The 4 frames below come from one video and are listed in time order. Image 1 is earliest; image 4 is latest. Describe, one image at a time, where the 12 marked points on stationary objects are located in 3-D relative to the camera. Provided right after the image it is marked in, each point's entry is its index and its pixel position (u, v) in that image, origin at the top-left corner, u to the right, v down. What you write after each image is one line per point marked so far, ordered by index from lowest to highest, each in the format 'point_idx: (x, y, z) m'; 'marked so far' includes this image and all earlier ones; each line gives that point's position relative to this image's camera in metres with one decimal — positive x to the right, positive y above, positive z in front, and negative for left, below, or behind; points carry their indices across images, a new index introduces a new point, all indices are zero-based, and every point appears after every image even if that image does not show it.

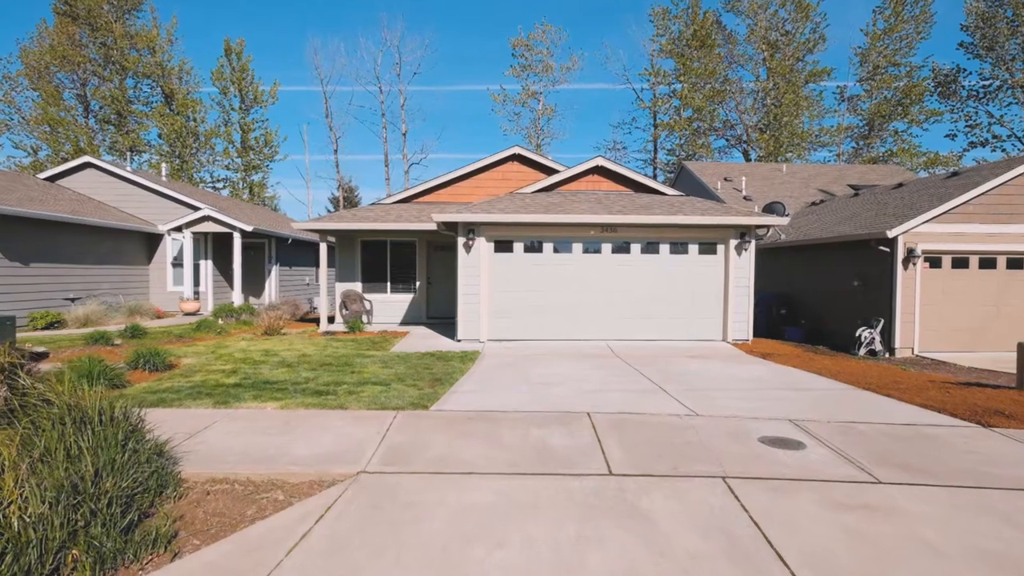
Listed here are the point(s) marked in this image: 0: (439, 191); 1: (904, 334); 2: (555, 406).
0: (-2.7, +3.7, +16.5) m
1: (+9.9, -1.2, +11.1) m
2: (+0.5, -1.4, +5.3) m
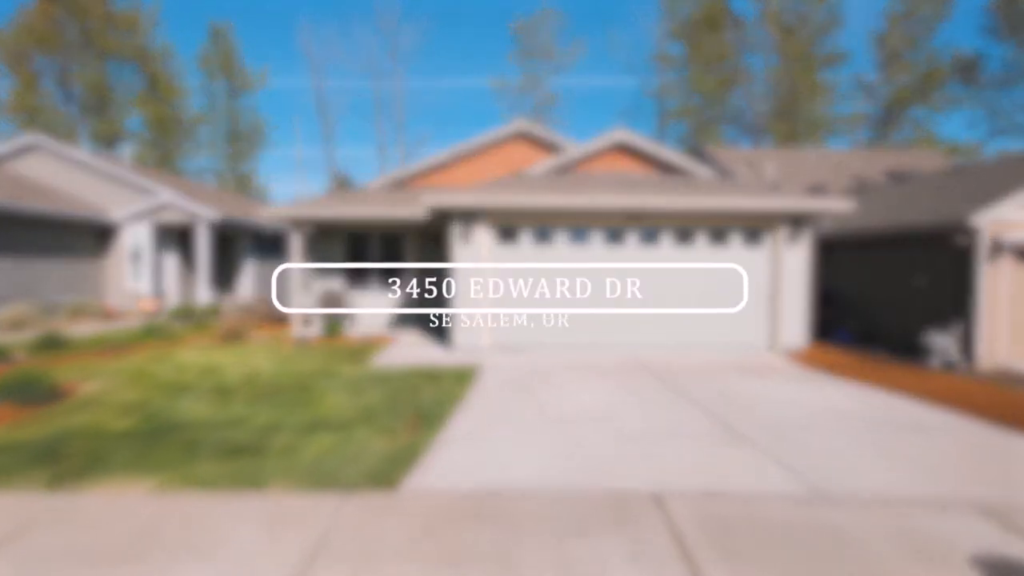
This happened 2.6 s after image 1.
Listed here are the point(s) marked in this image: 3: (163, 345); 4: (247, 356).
0: (-2.6, +3.8, +14.6) m
1: (+10.0, -1.1, +9.3) m
2: (+0.7, -1.5, +3.5) m
3: (-7.1, -1.2, +9.0) m
4: (-4.8, -1.3, +8.0) m
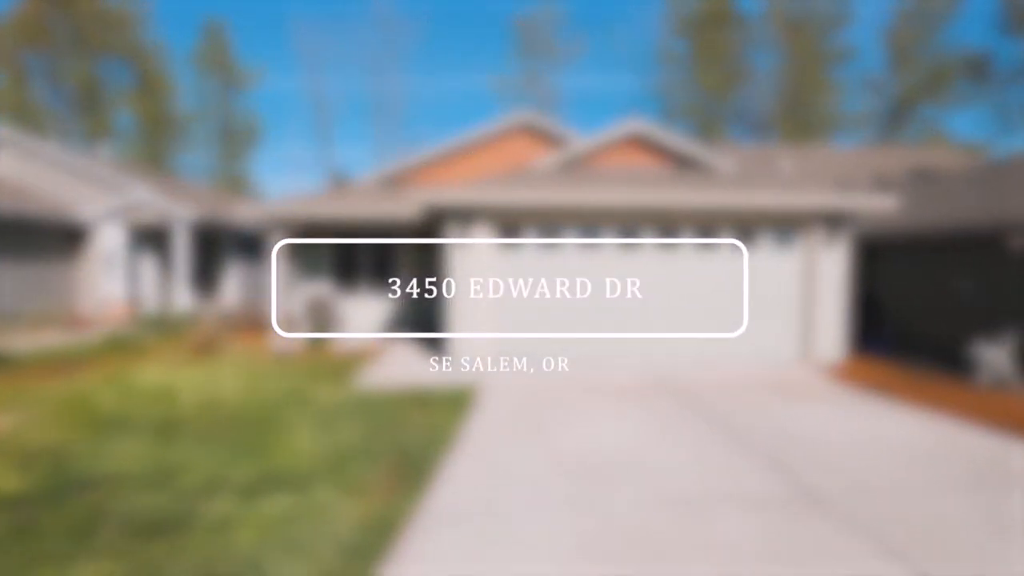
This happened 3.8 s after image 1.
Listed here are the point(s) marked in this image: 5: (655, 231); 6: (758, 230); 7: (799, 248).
0: (-2.5, +3.6, +13.6) m
1: (+10.0, -1.3, +8.3) m
2: (+0.7, -1.6, +2.5) m
3: (-7.1, -1.3, +8.1) m
4: (-4.8, -1.4, +7.0) m
5: (+2.8, +1.0, +8.6) m
6: (+4.8, +1.3, +8.6) m
7: (+5.8, +0.9, +8.6) m
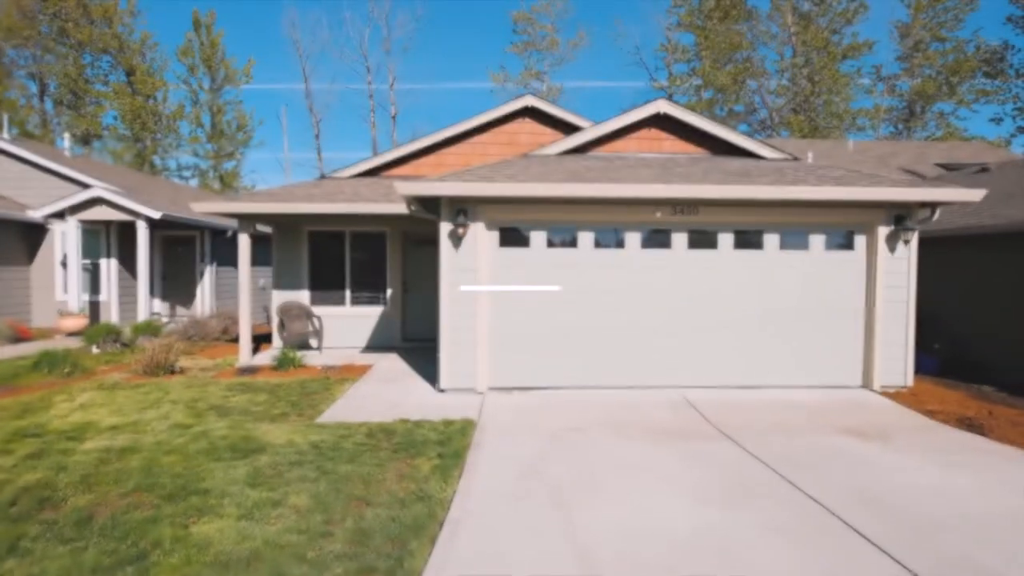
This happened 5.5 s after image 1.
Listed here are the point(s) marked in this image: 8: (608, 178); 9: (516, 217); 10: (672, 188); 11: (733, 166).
0: (-2.4, +3.5, +12.3) m
1: (+10.1, -1.4, +7.0) m
2: (+0.8, -1.7, +1.1) m
3: (-7.0, -1.5, +6.7) m
4: (-4.7, -1.5, +5.7) m
5: (+2.8, +0.9, +7.2) m
6: (+4.9, +1.1, +7.3) m
7: (+5.8, +0.8, +7.3) m
8: (+1.6, +1.8, +7.2) m
9: (+0.1, +1.1, +7.1) m
10: (+2.5, +1.5, +6.8) m
11: (+4.7, +2.5, +9.0) m
